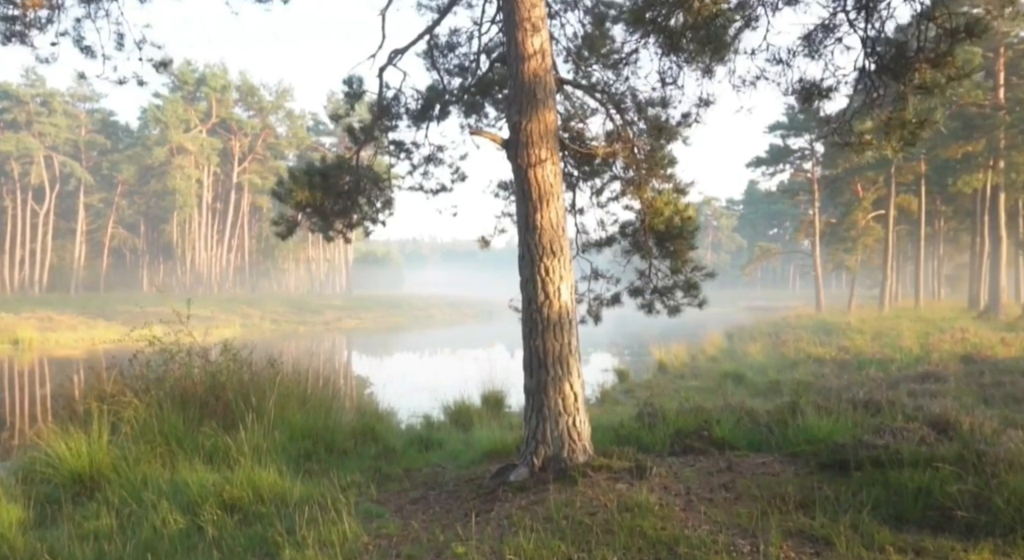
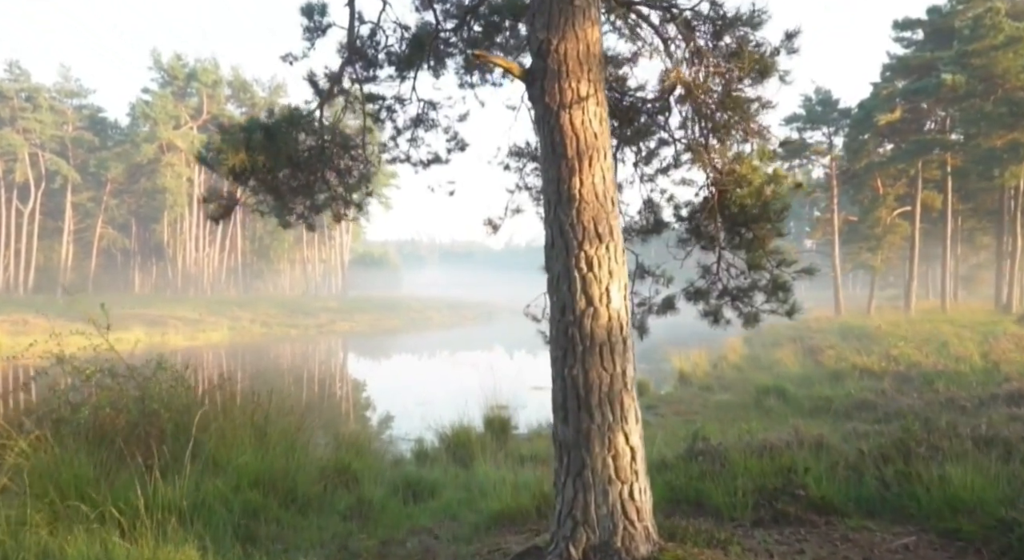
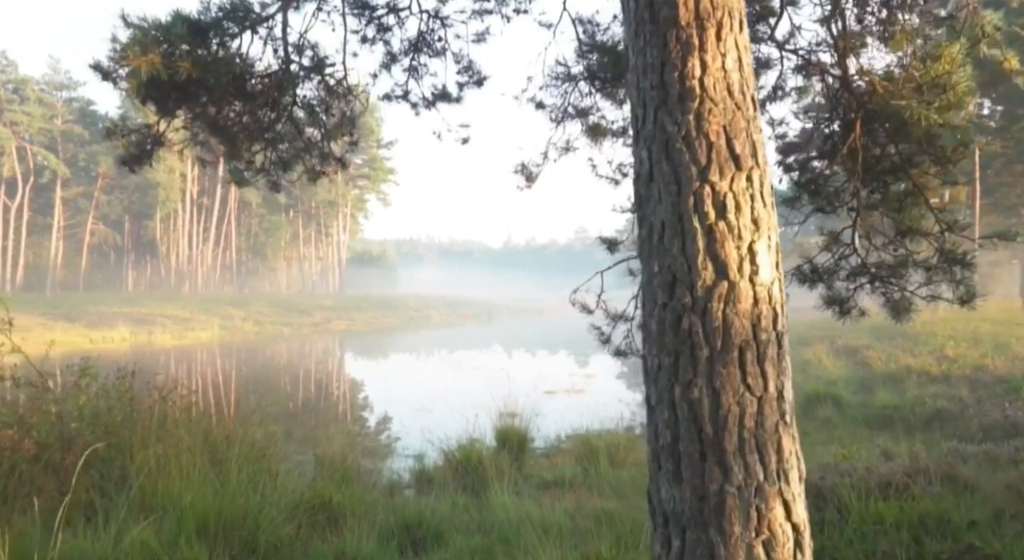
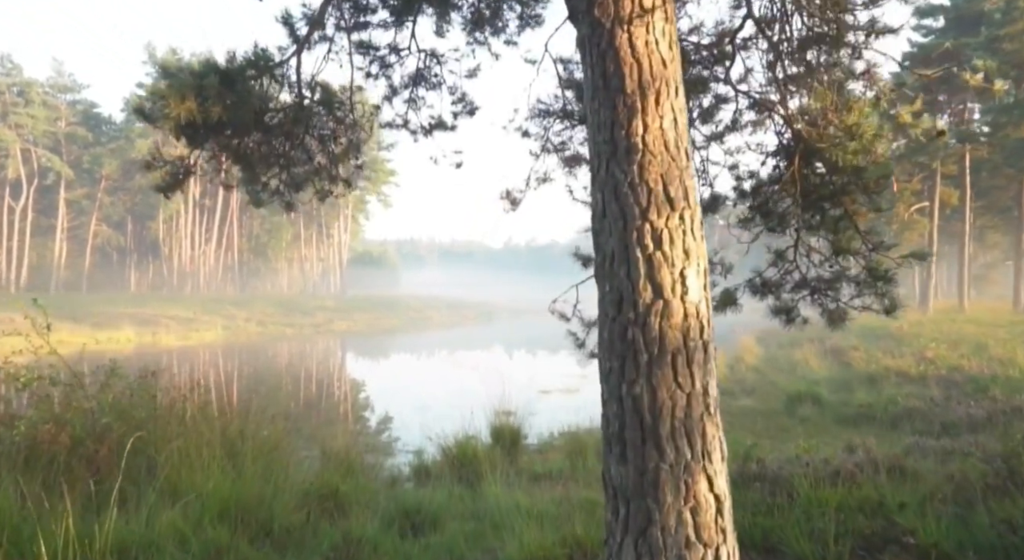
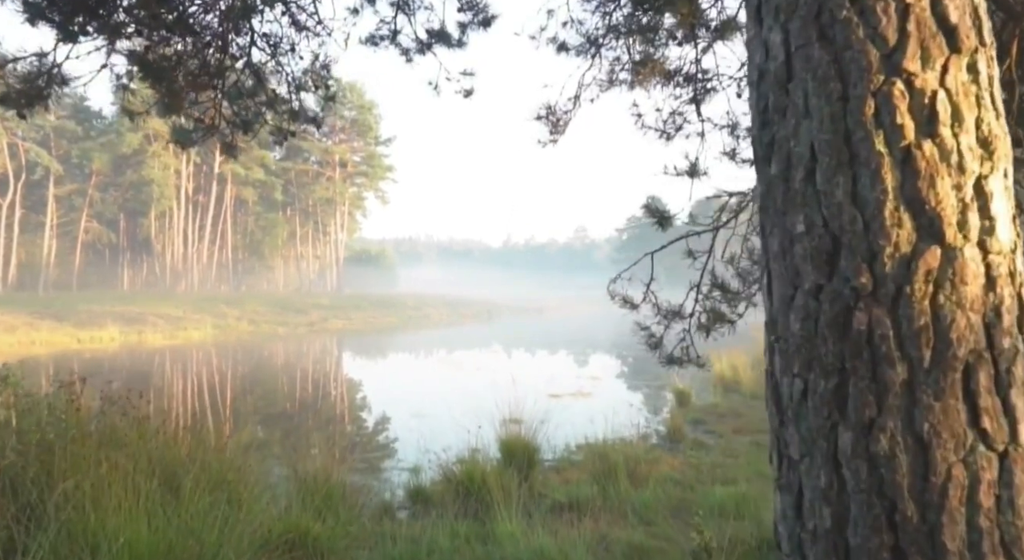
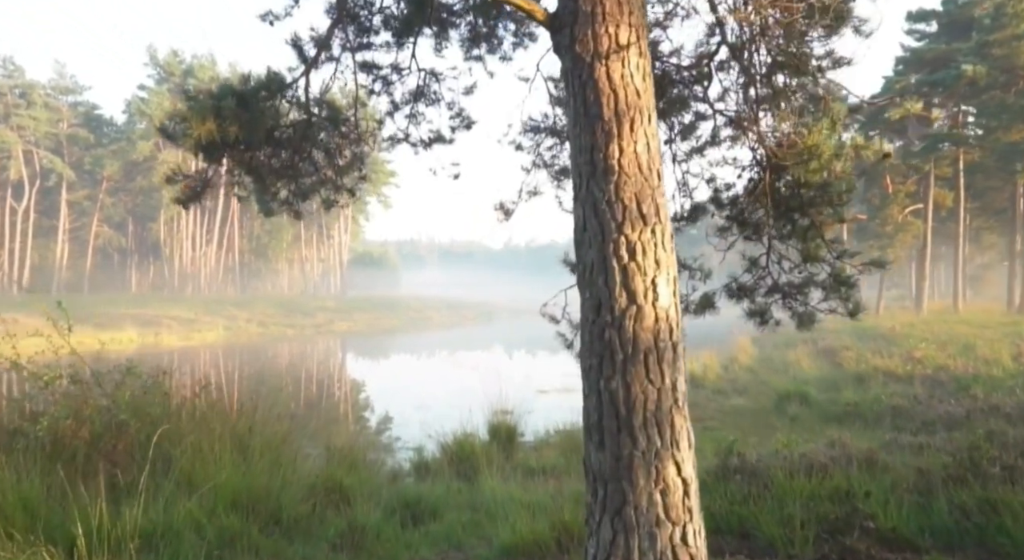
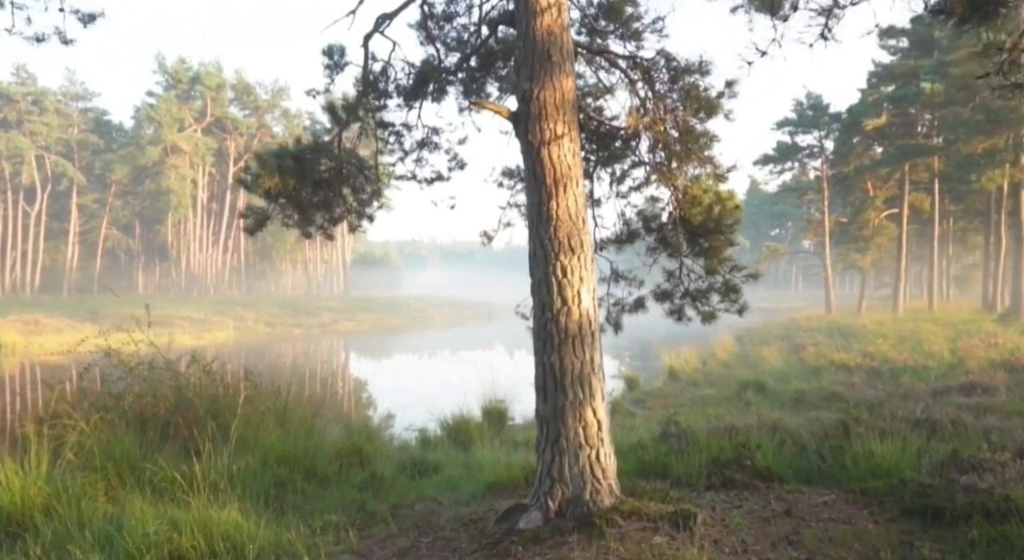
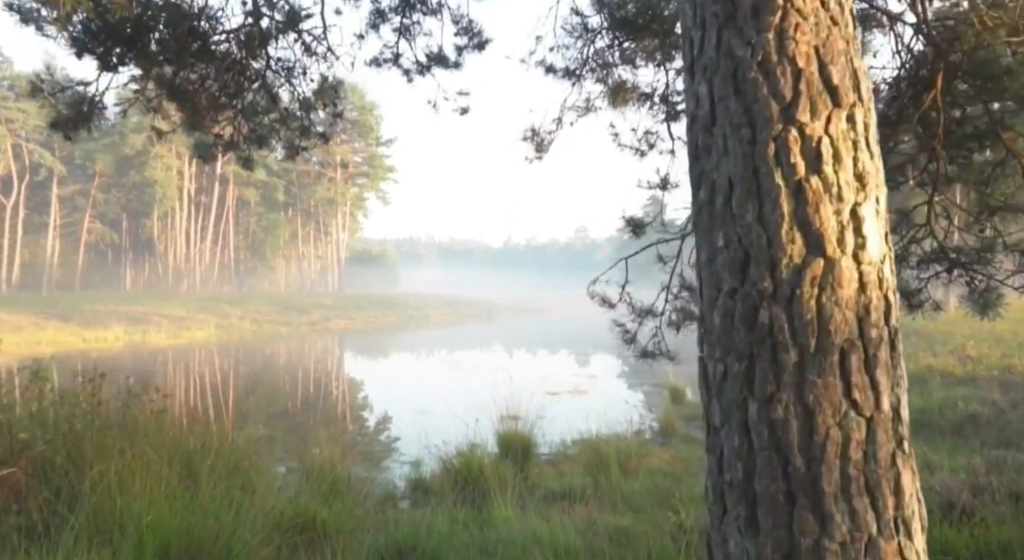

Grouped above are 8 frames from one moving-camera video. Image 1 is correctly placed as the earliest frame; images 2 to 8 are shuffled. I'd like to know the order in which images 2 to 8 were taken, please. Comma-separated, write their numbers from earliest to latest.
7, 2, 6, 4, 3, 8, 5
